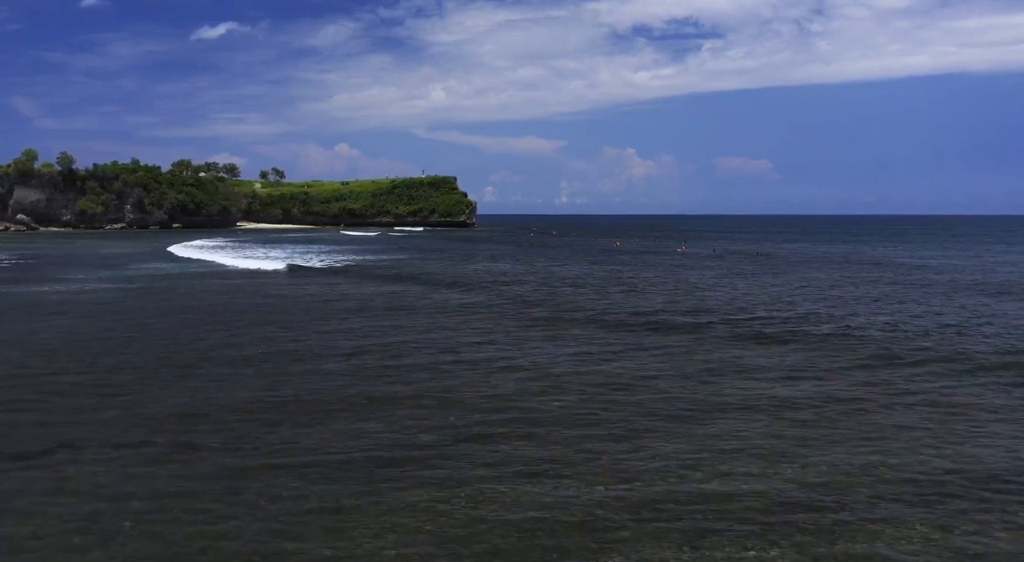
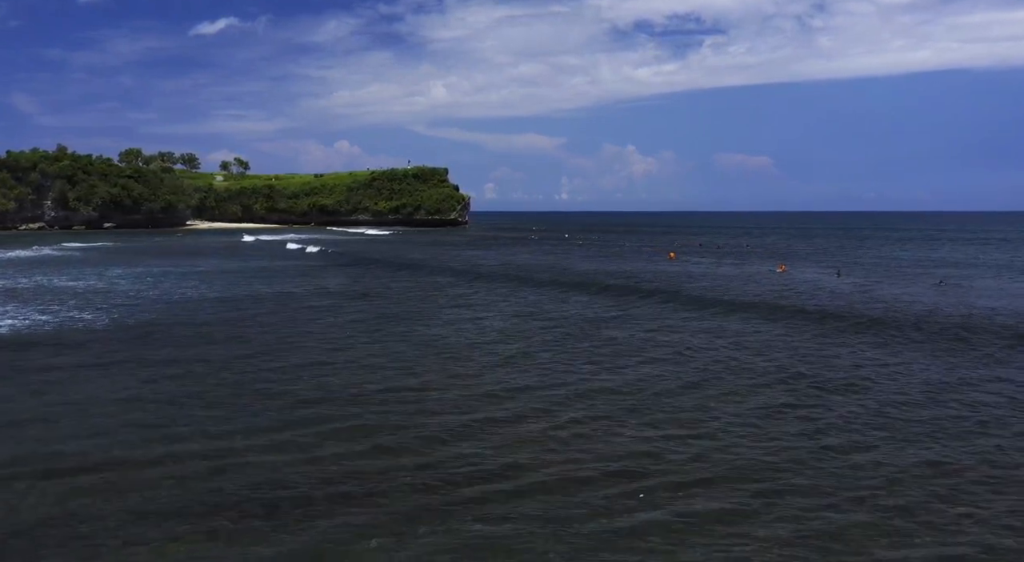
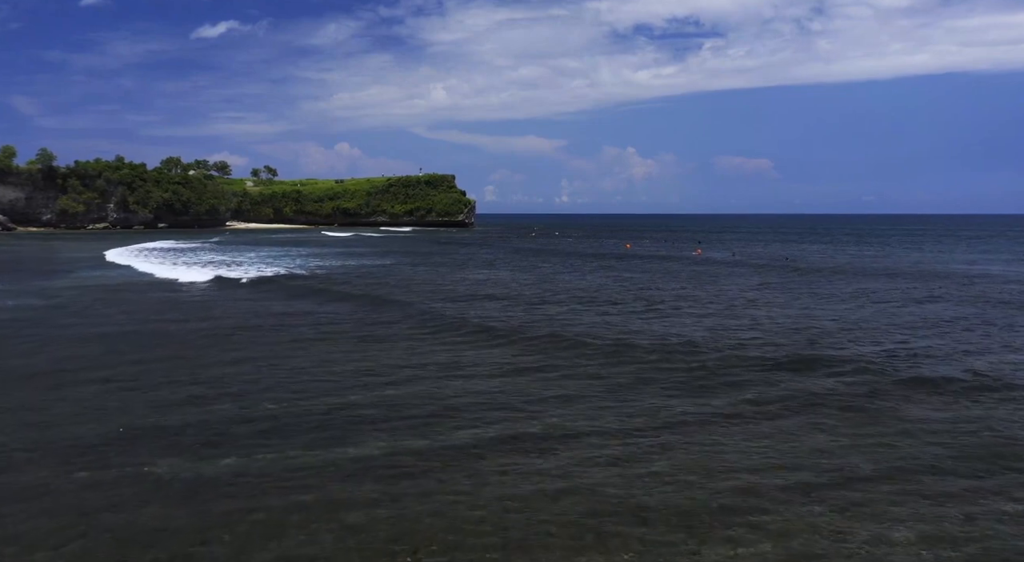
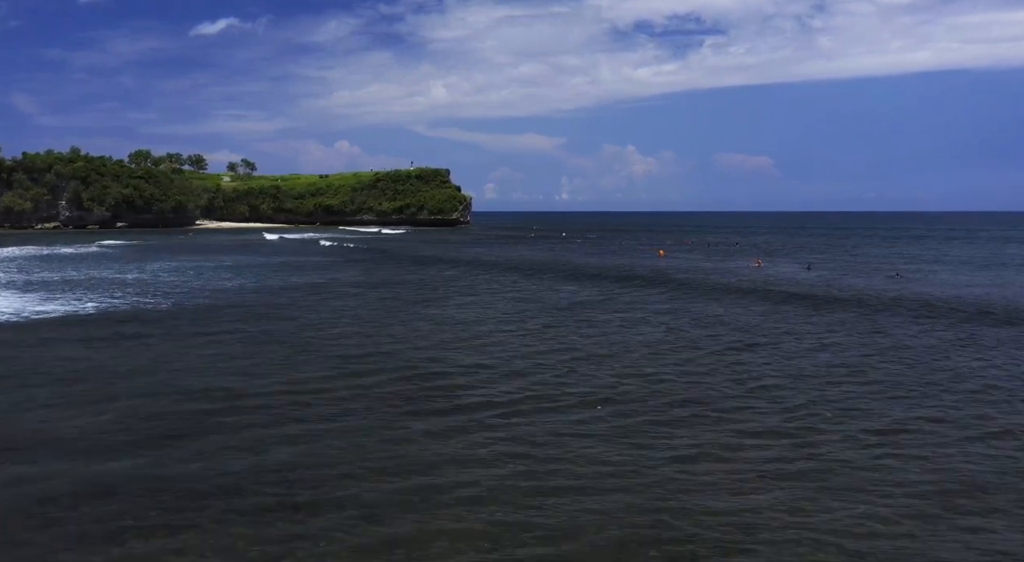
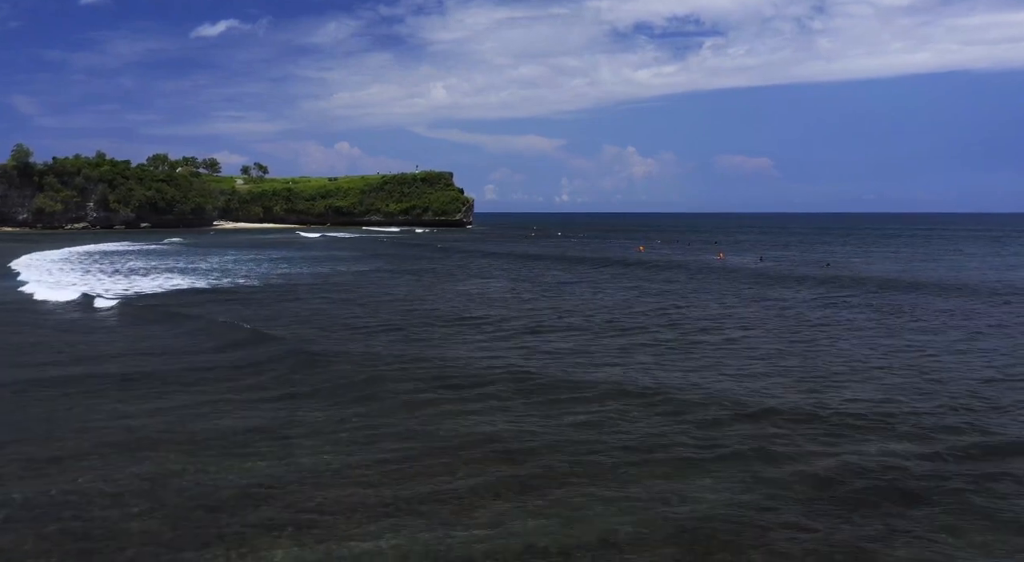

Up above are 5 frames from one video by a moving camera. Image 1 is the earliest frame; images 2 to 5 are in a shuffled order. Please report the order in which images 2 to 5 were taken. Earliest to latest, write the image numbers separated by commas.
3, 5, 4, 2
